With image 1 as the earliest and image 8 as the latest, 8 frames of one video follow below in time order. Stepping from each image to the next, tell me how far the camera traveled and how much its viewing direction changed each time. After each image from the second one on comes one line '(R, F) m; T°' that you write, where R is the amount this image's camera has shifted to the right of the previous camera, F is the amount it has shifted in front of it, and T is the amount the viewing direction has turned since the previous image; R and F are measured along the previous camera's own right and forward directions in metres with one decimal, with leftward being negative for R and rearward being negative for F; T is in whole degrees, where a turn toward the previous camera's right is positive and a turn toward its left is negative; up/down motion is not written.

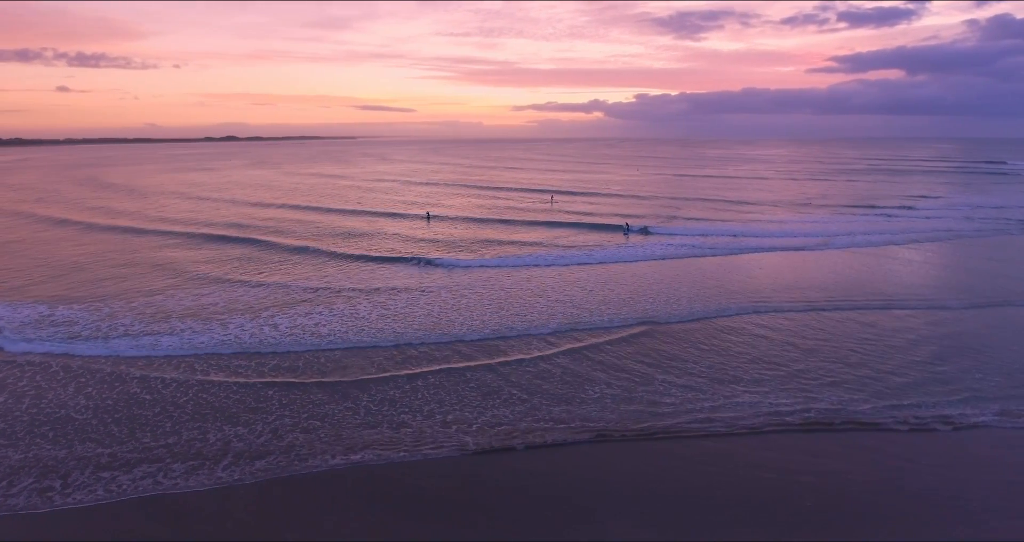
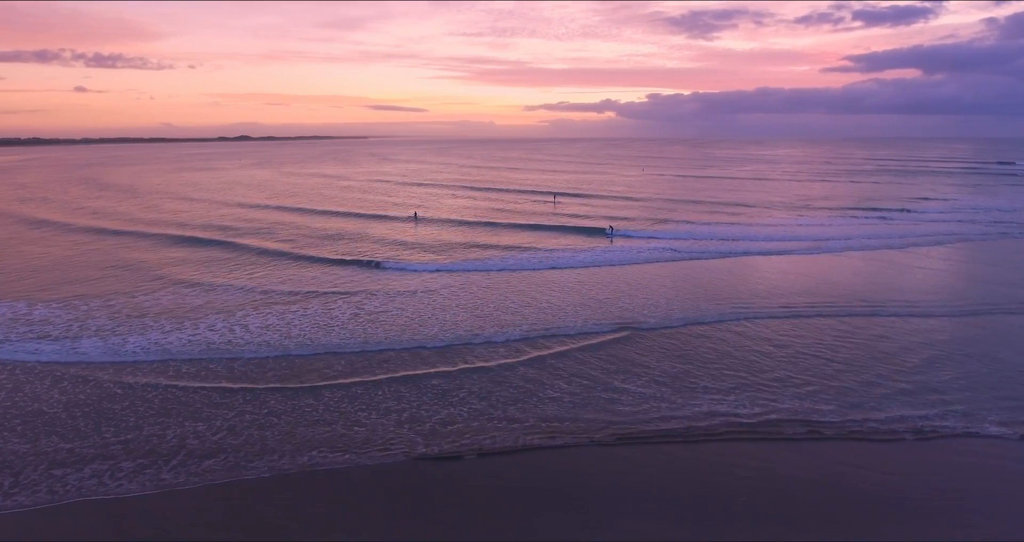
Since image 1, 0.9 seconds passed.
(+0.7, +0.1) m; -1°
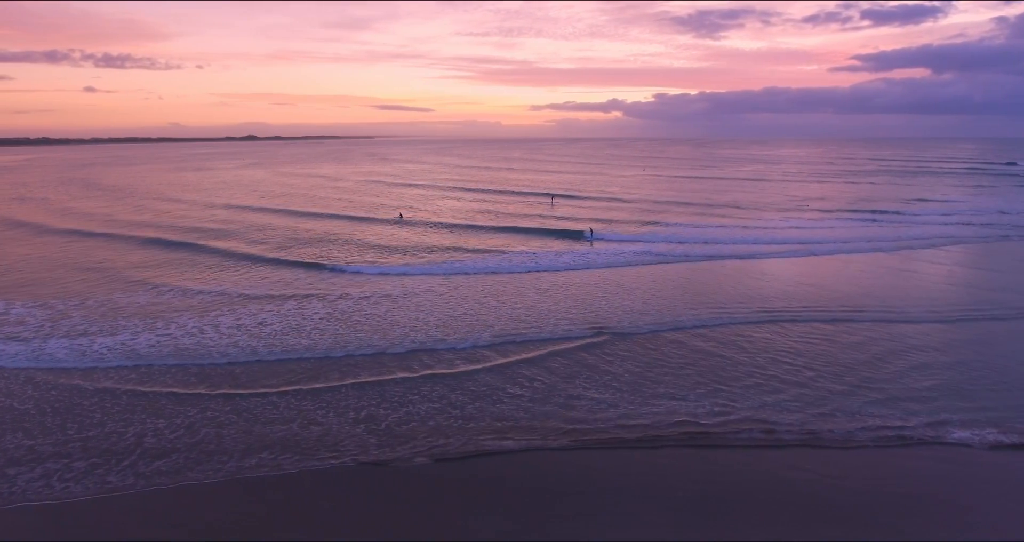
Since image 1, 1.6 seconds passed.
(+0.6, +0.1) m; 0°
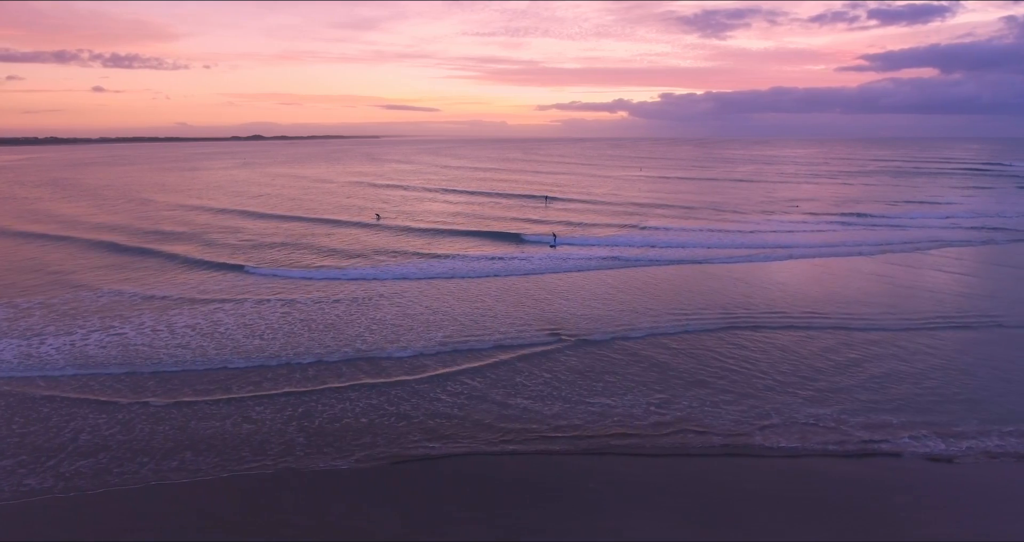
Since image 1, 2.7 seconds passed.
(+0.8, +0.2) m; 0°
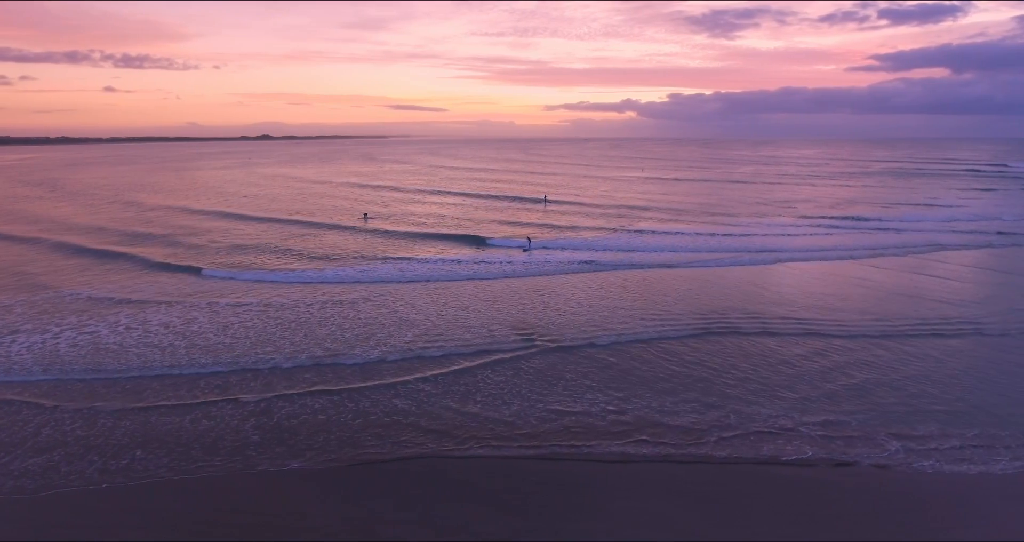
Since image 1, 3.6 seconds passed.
(+0.6, +0.1) m; -1°
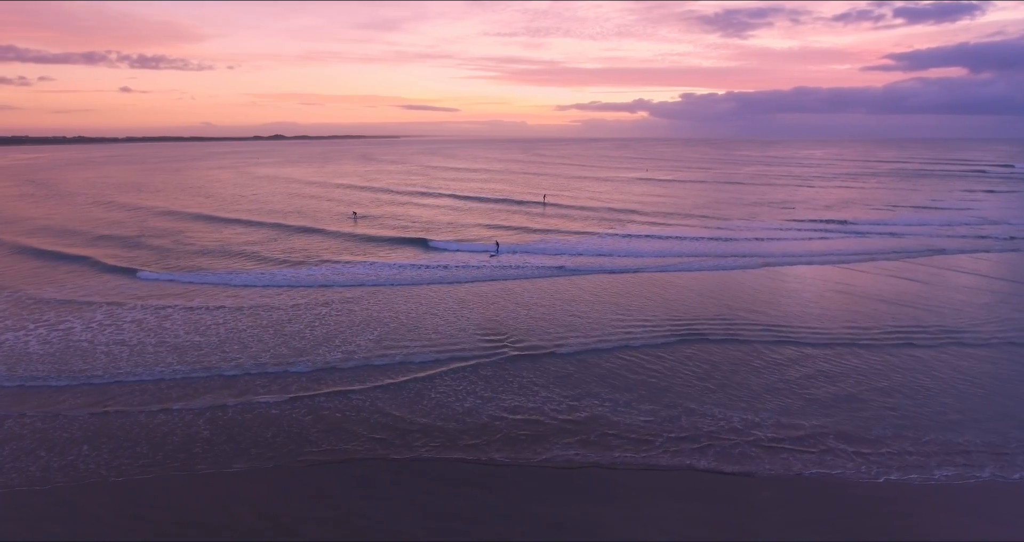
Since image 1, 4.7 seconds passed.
(+0.8, +0.2) m; -1°
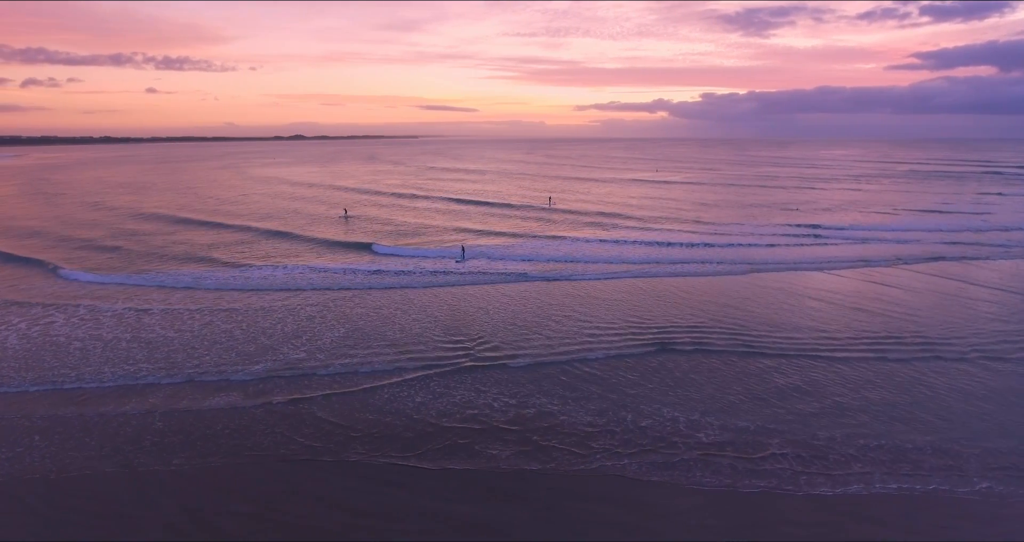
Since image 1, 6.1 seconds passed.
(+1.0, +0.2) m; -2°
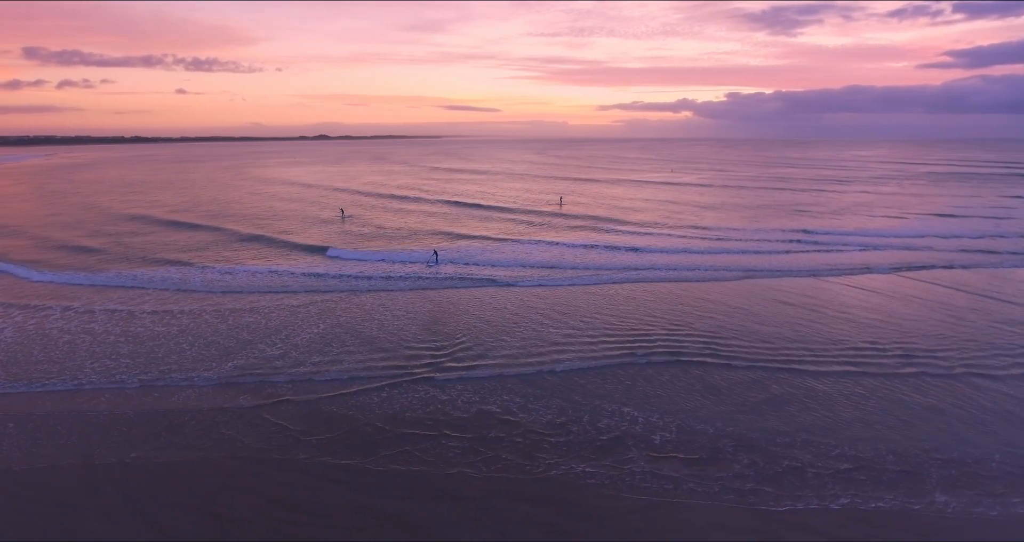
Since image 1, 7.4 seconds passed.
(+0.9, +0.2) m; -2°
